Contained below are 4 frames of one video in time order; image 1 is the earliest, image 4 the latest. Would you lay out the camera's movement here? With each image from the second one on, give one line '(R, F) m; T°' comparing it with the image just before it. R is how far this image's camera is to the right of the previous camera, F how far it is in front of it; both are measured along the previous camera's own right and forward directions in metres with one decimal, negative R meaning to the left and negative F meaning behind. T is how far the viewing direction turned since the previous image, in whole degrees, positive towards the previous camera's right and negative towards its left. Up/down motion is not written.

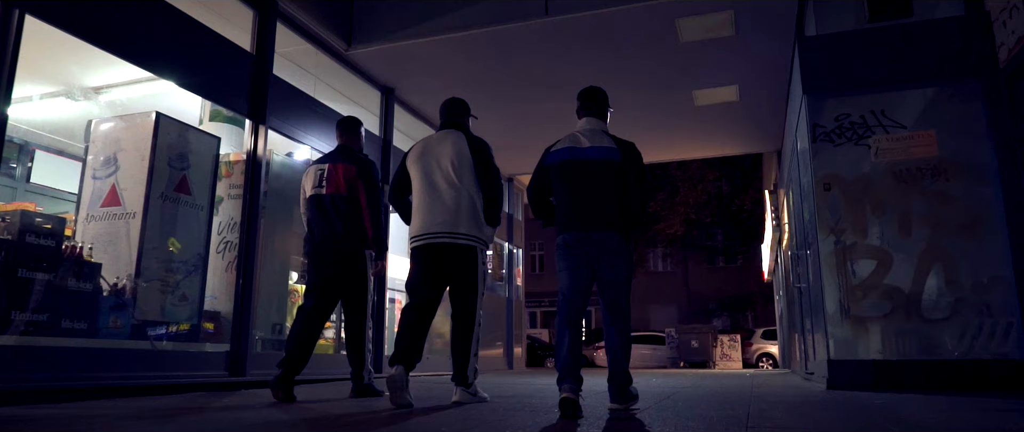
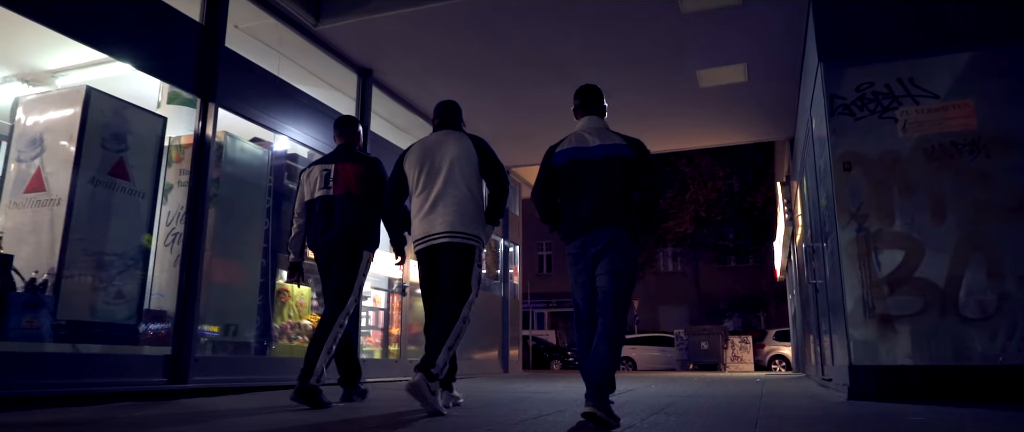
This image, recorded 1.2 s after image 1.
(+0.3, +0.7) m; -1°
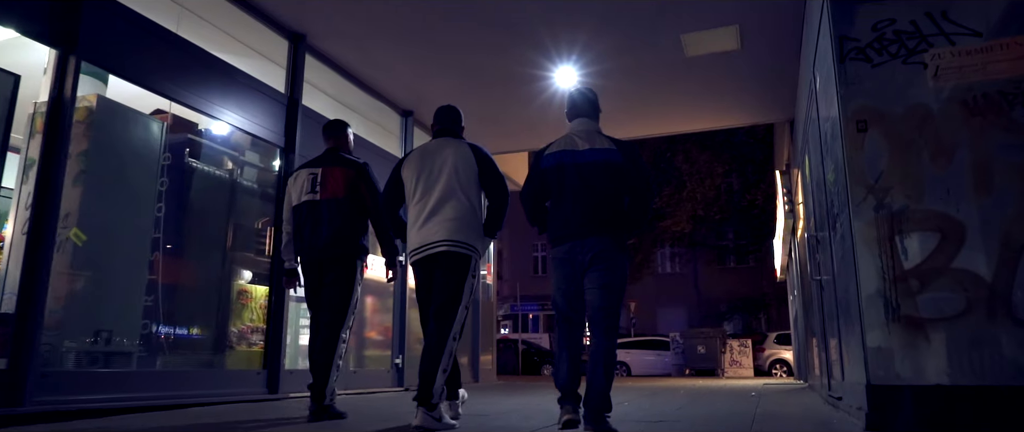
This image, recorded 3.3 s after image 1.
(+0.4, +1.1) m; 0°
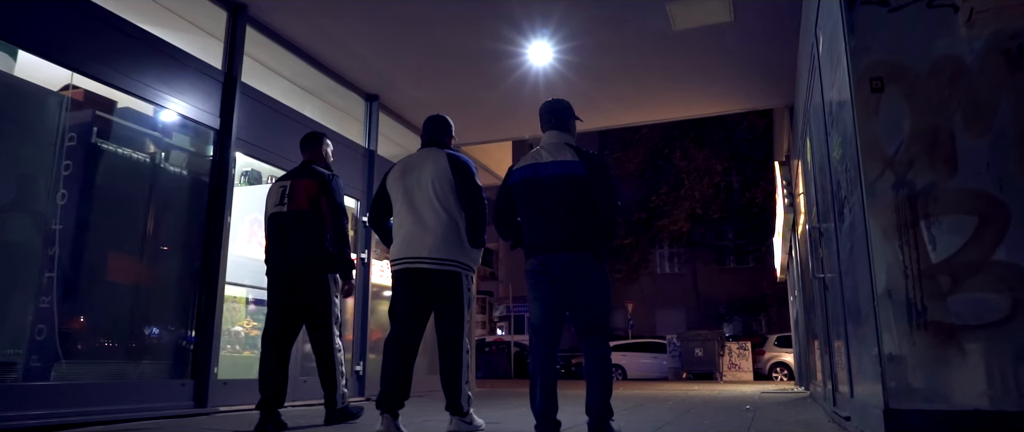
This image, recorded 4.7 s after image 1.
(+0.3, +0.8) m; 0°
